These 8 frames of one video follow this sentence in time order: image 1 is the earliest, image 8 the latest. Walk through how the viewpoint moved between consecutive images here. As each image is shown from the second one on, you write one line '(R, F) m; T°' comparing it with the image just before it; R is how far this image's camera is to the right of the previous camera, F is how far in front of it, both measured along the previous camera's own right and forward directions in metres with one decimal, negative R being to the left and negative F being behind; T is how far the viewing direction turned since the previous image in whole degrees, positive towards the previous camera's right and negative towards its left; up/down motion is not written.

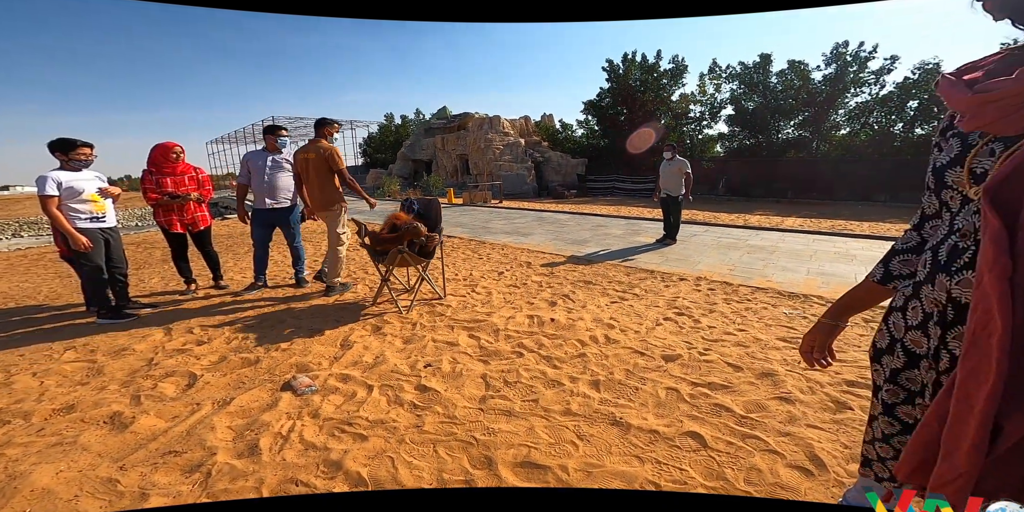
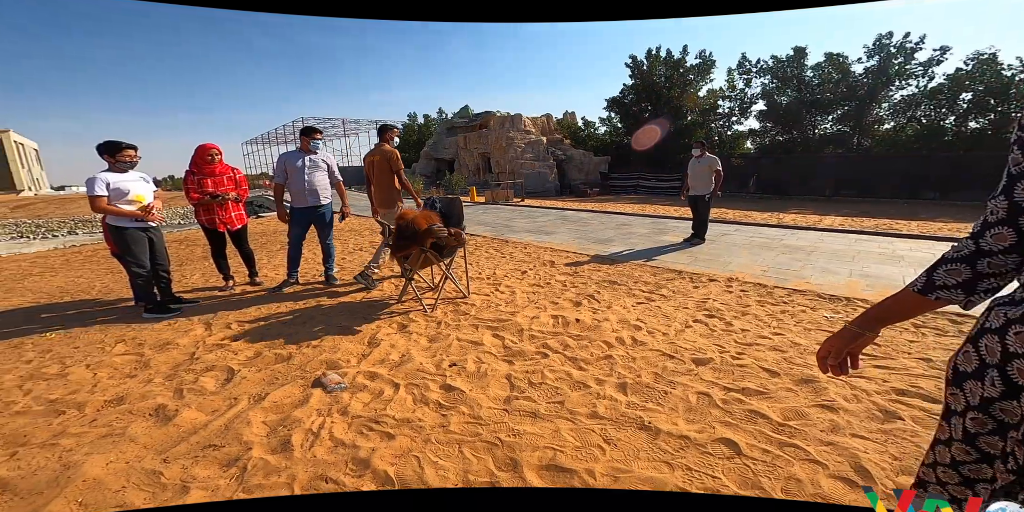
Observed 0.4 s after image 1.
(0.0, 0.0) m; -3°
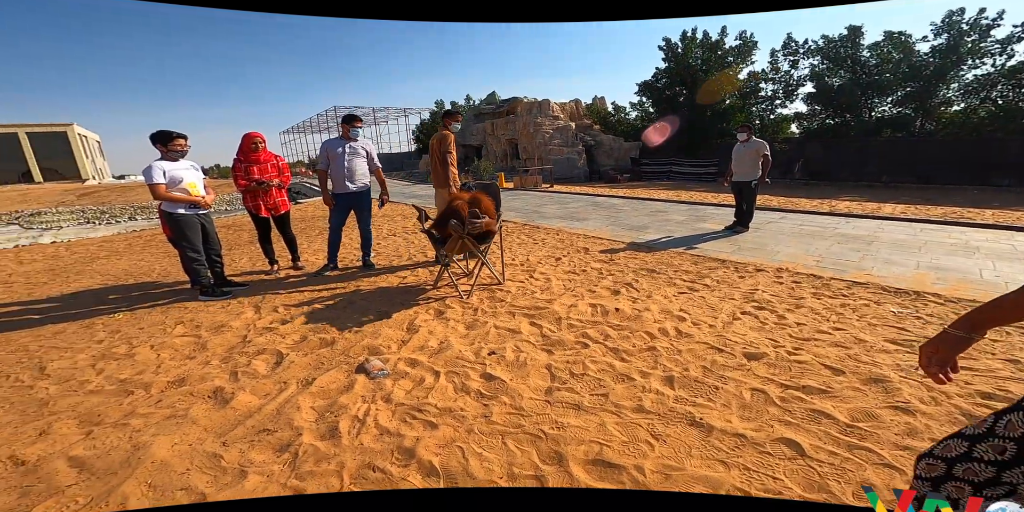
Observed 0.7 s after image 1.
(-0.1, +0.1) m; -4°
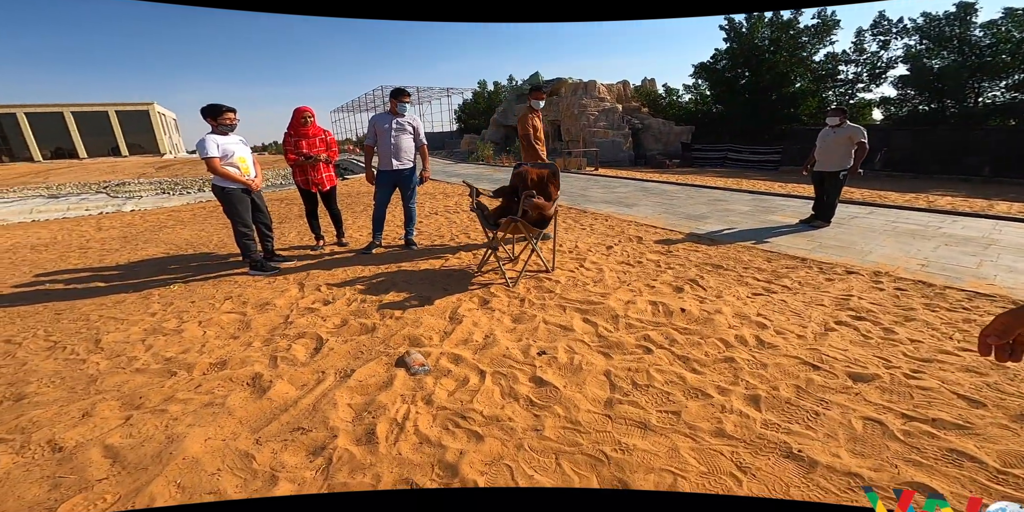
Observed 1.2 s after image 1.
(-0.1, +0.4) m; -6°
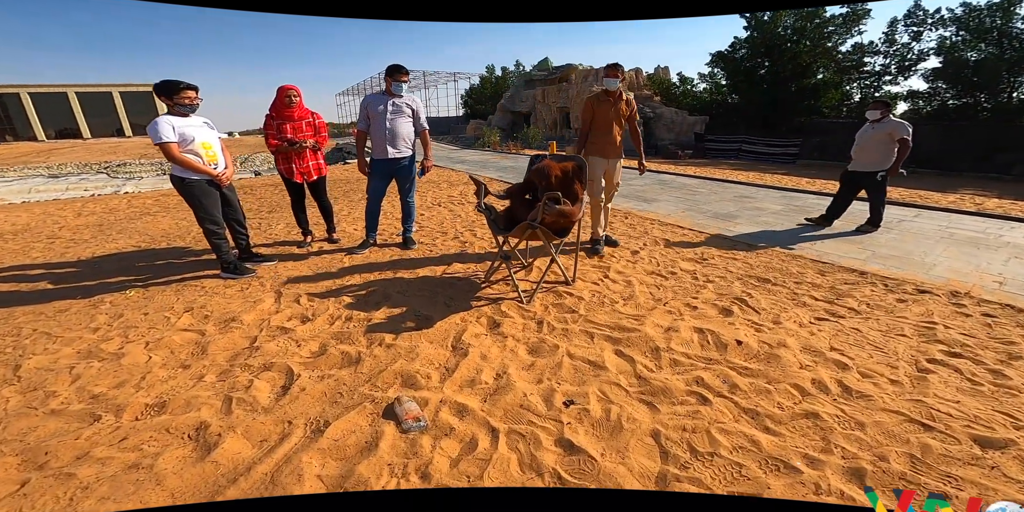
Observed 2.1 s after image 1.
(-0.1, +0.7) m; 0°
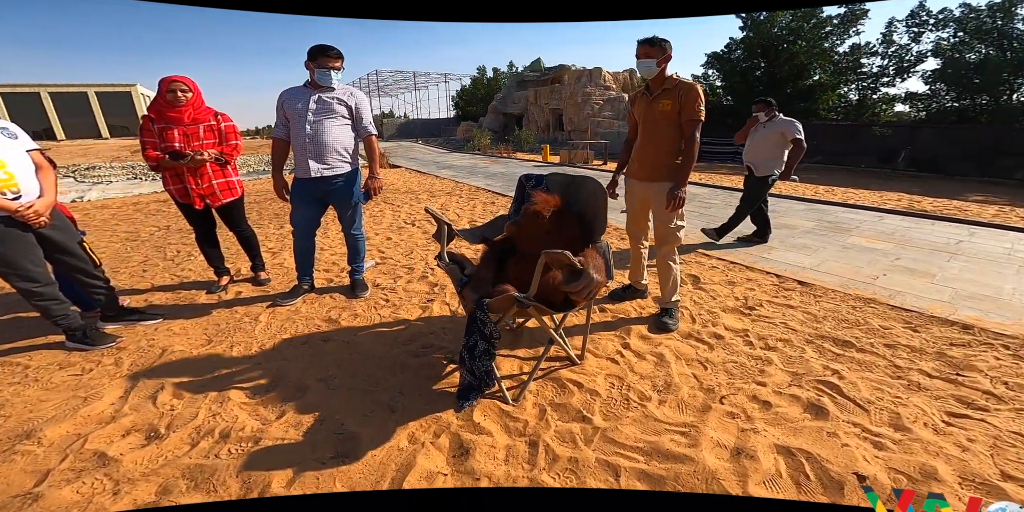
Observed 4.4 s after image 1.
(+0.1, +1.2) m; +1°
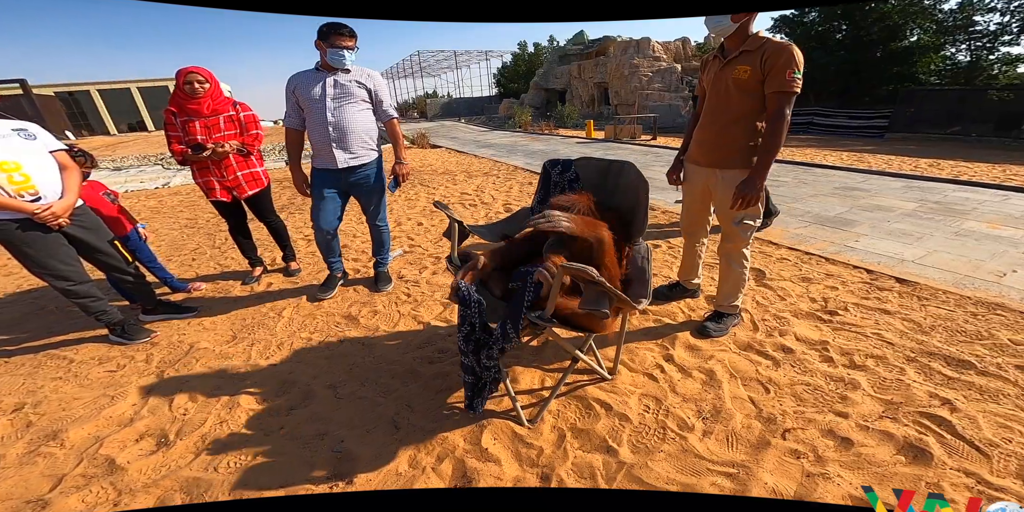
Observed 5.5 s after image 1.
(+0.2, +0.3) m; -8°
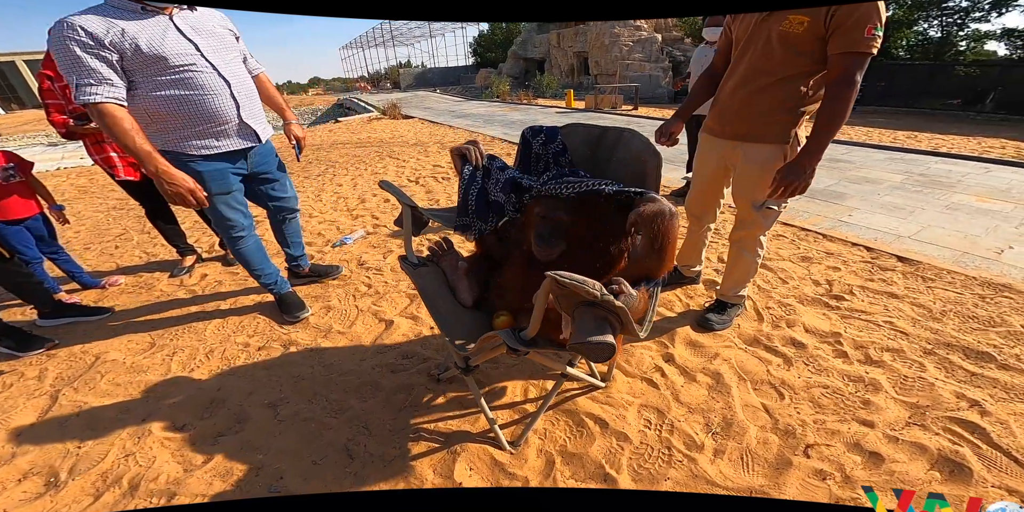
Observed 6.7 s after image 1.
(0.0, +0.4) m; +3°
